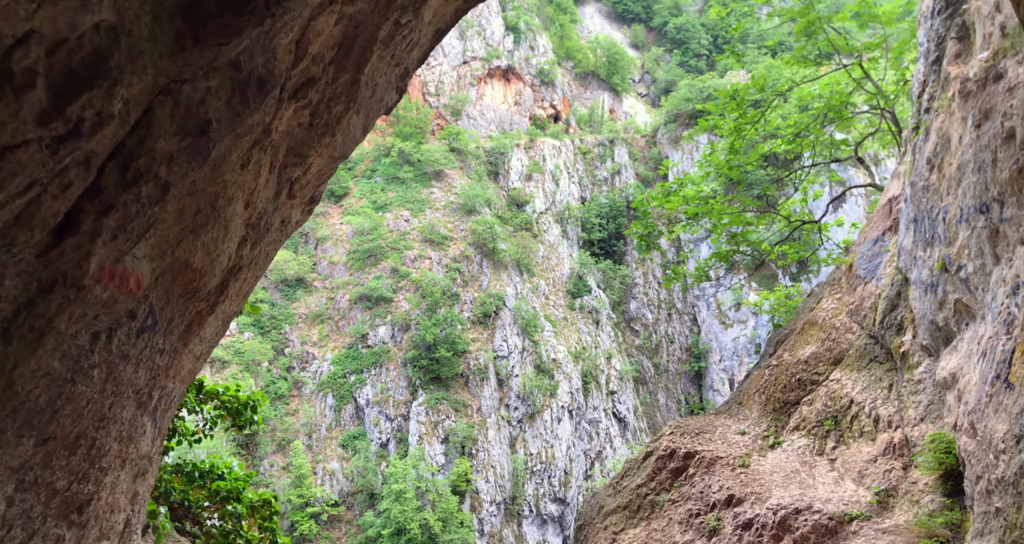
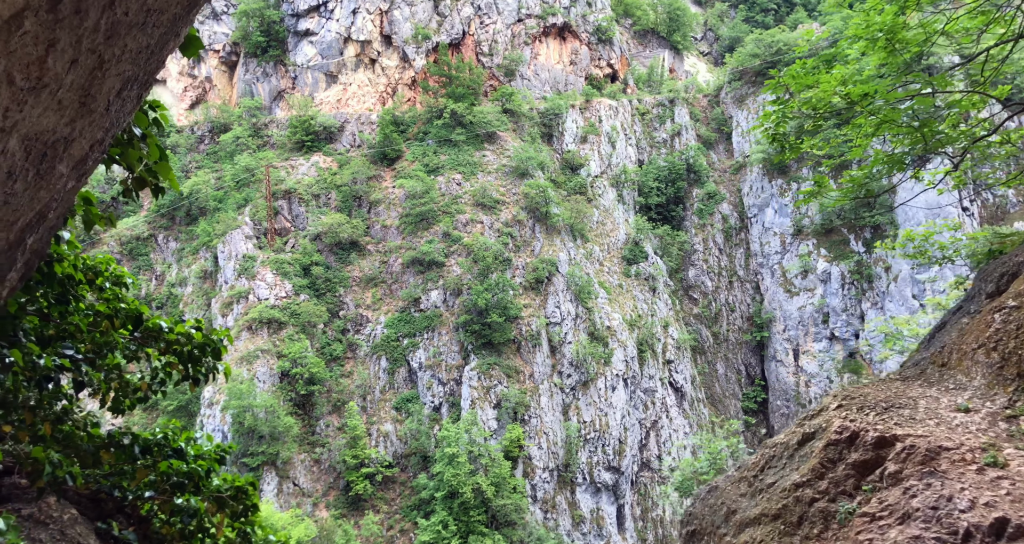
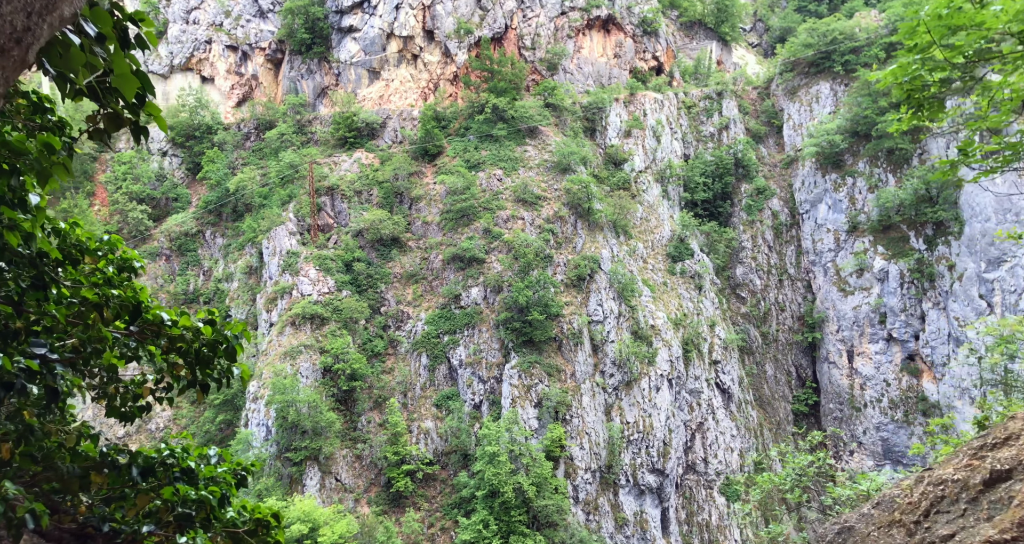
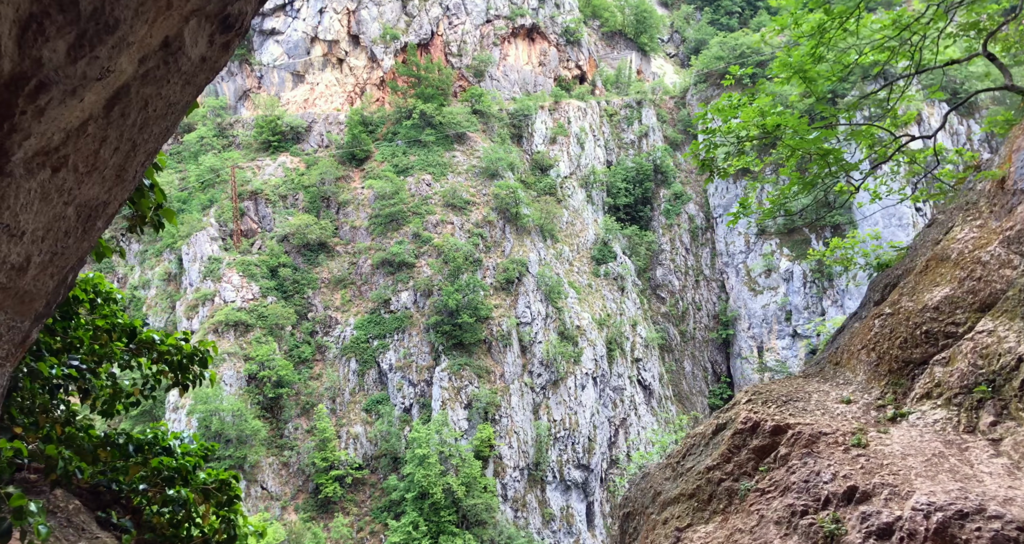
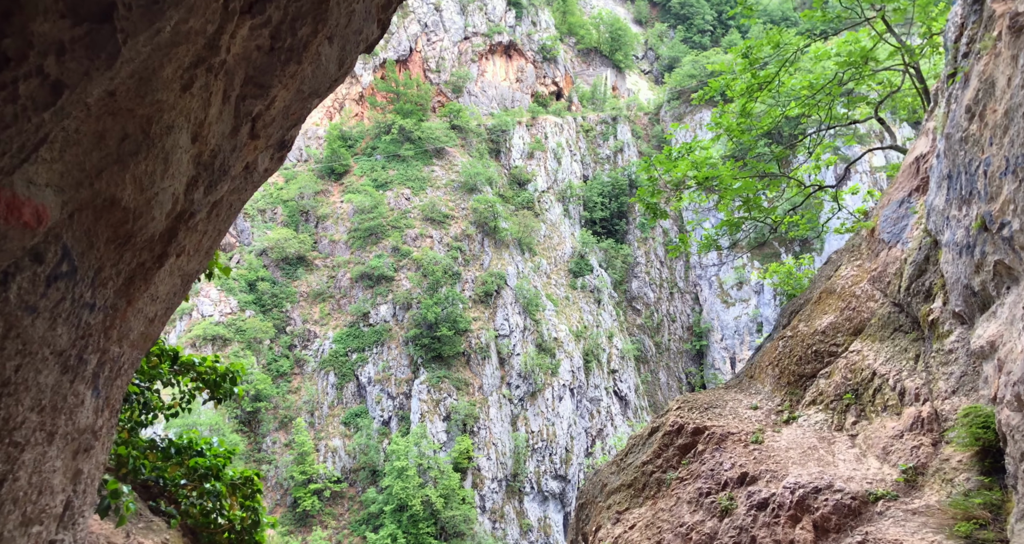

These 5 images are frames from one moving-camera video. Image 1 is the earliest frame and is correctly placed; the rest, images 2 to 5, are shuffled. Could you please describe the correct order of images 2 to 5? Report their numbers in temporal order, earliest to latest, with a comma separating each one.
5, 4, 2, 3
